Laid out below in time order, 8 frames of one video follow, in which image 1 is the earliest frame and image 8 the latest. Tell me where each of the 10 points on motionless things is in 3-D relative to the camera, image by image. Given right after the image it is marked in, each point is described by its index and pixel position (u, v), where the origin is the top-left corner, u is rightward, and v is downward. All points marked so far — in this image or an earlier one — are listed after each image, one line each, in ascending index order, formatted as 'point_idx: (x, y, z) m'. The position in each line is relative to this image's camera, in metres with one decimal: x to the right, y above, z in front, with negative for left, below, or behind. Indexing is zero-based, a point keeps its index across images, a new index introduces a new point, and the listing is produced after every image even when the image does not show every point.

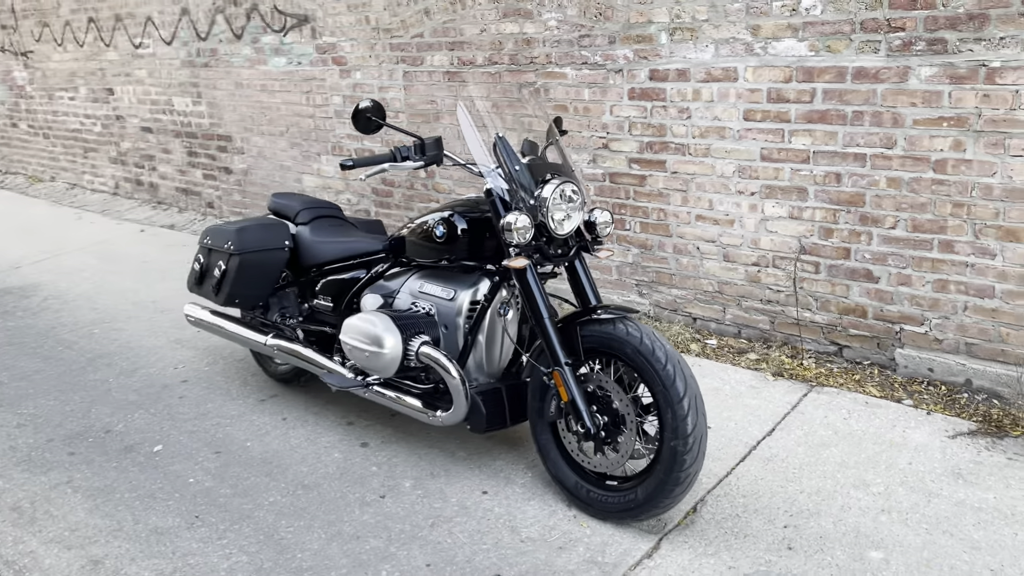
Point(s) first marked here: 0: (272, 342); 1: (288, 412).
0: (-1.0, -0.2, +3.7) m
1: (-1.0, -0.5, +3.8) m
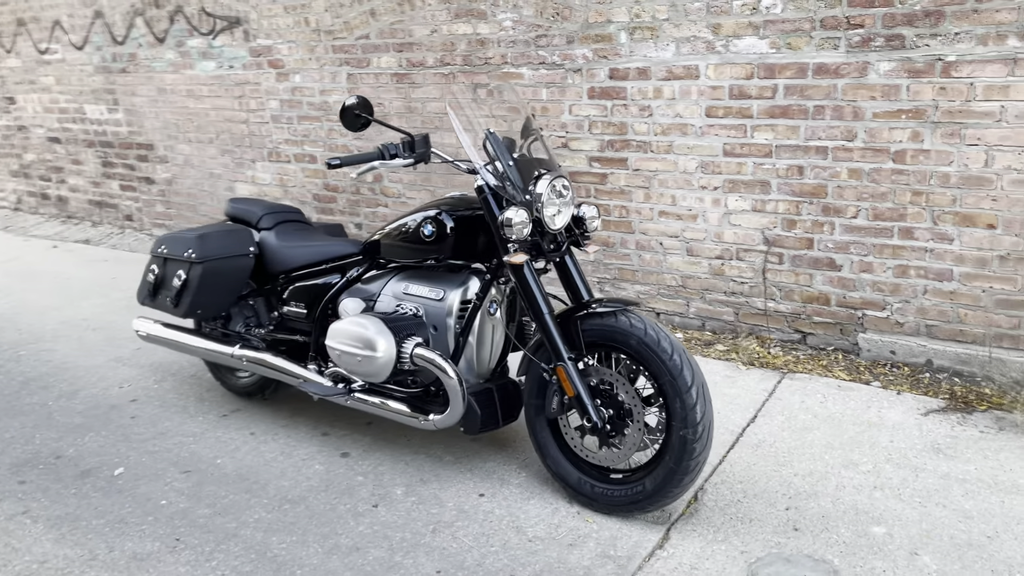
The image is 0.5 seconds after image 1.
0: (-1.1, -0.3, +3.5) m
1: (-1.1, -0.6, +3.7) m
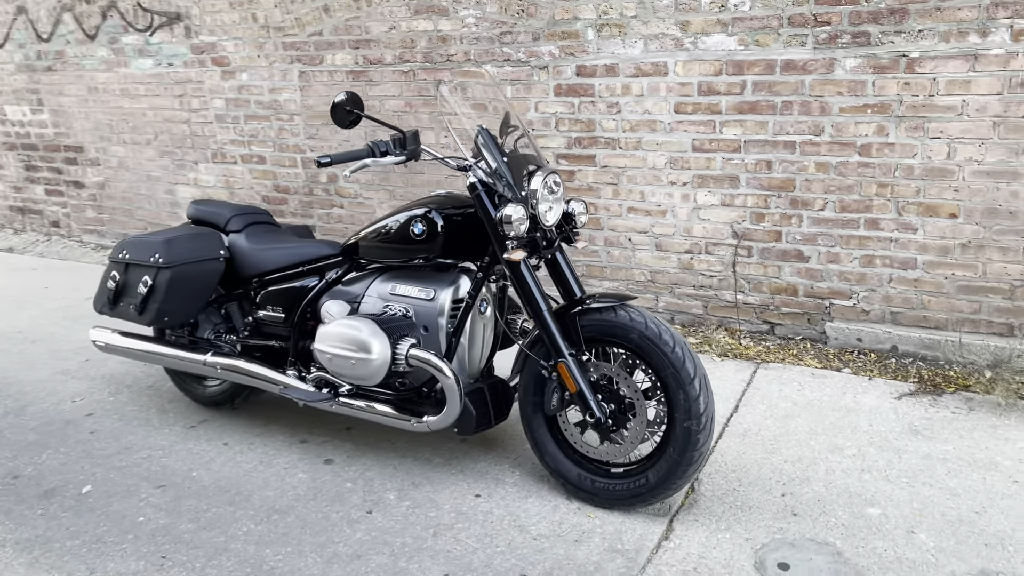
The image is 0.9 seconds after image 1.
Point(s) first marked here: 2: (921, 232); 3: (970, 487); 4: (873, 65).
0: (-1.1, -0.3, +3.4) m
1: (-1.1, -0.6, +3.6) m
2: (+1.6, +0.2, +3.5) m
3: (+1.5, -0.6, +2.8) m
4: (+1.4, +0.9, +3.4) m
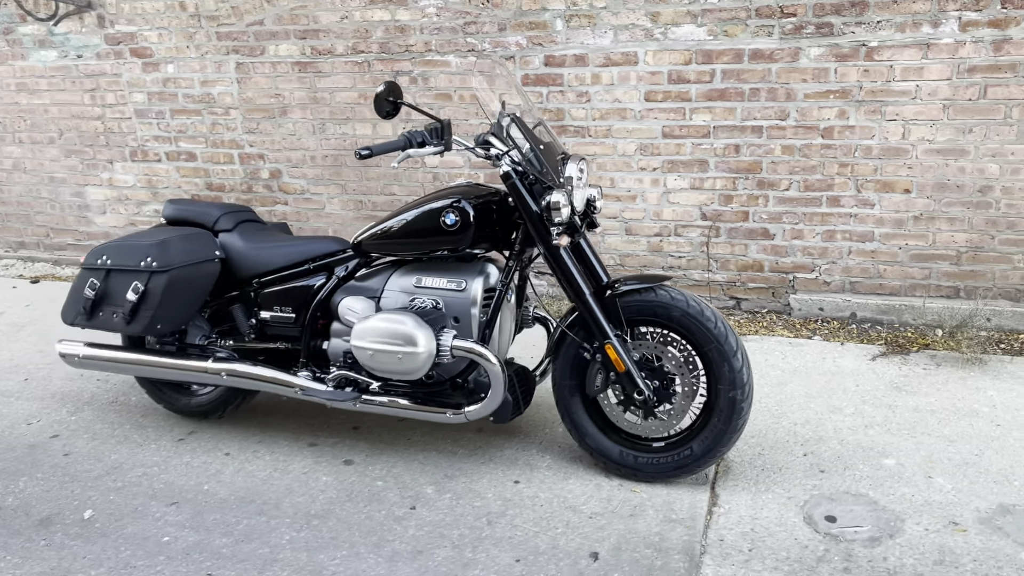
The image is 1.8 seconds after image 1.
0: (-1.1, -0.3, +3.2) m
1: (-1.1, -0.6, +3.4) m
2: (+1.6, +0.4, +3.9) m
3: (+1.6, -0.5, +3.1) m
4: (+1.4, +1.0, +3.7) m
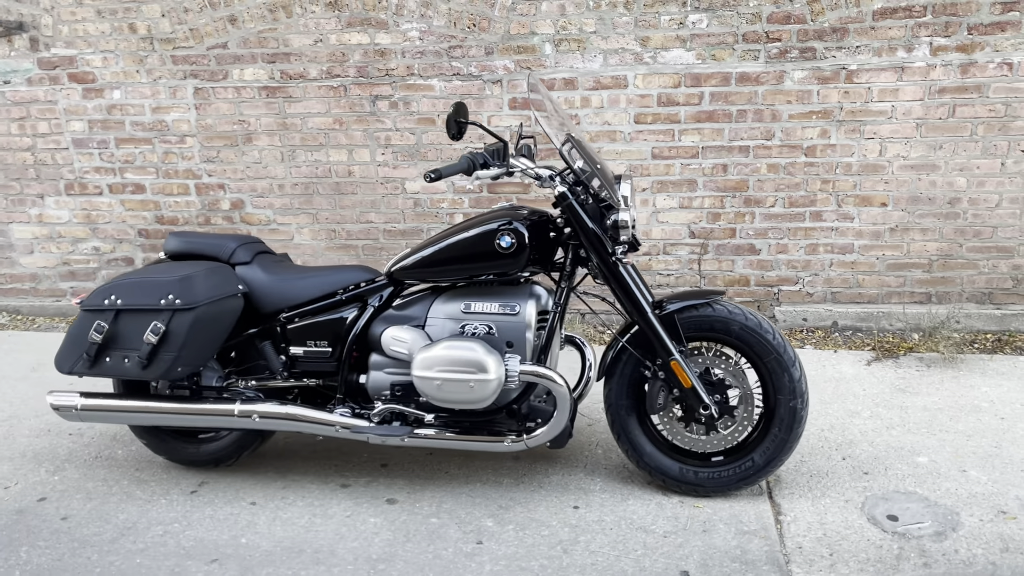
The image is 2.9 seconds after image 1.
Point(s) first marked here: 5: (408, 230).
0: (-0.9, -0.4, +3.0) m
1: (-0.9, -0.7, +3.1) m
2: (+1.6, +0.3, +4.1) m
3: (+1.8, -0.5, +3.4) m
4: (+1.4, +0.9, +3.9) m
5: (-0.5, +0.3, +4.4) m
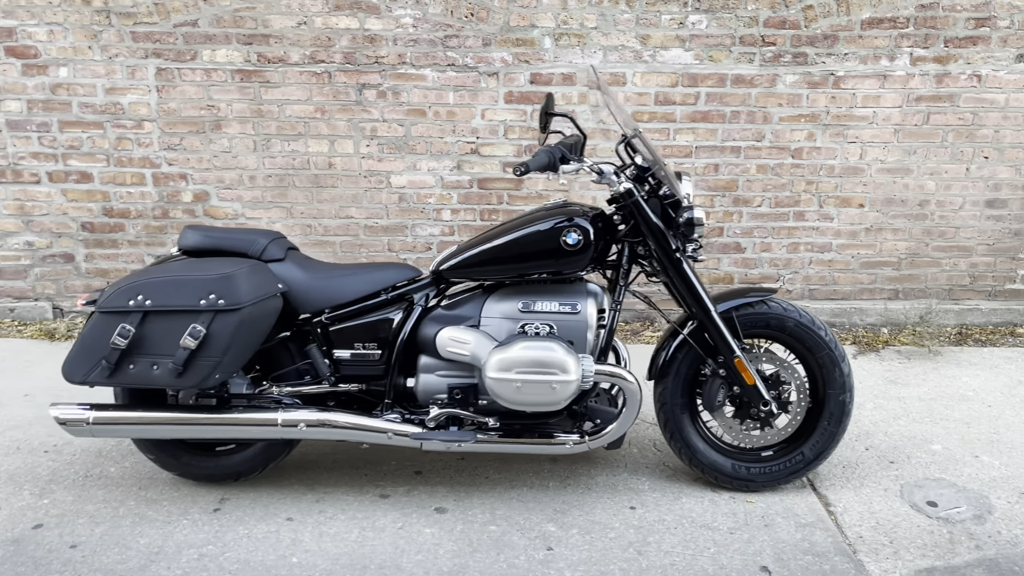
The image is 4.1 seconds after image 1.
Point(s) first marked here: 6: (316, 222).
0: (-0.7, -0.4, +2.8) m
1: (-0.8, -0.7, +2.9) m
2: (+1.6, +0.3, +4.3) m
3: (+1.9, -0.5, +3.6) m
4: (+1.4, +1.0, +4.1) m
5: (-0.6, +0.3, +4.3) m
6: (-1.0, +0.3, +4.3) m
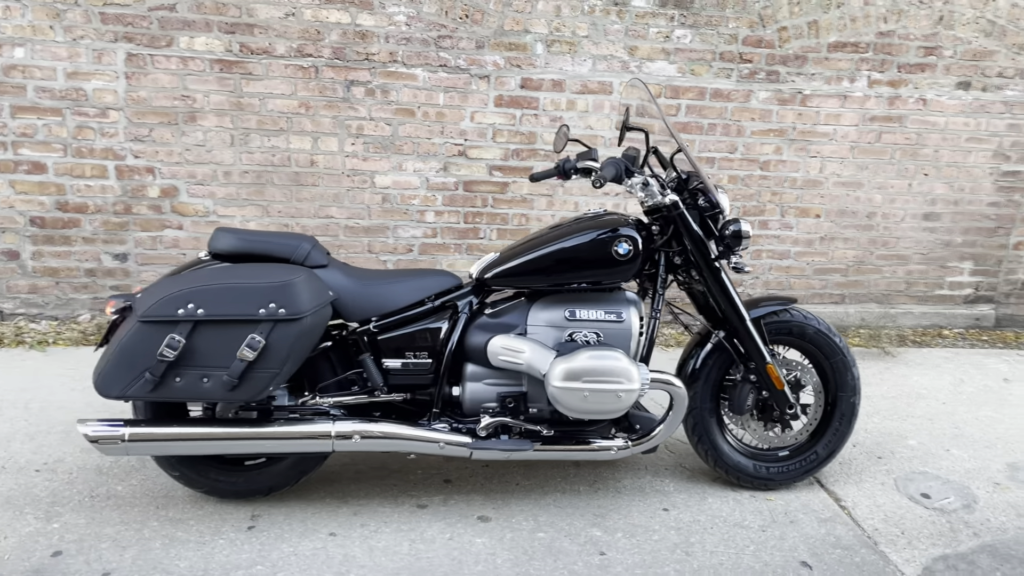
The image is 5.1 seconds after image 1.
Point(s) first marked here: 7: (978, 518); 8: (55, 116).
0: (-0.5, -0.4, +2.7) m
1: (-0.6, -0.8, +2.8) m
2: (+1.5, +0.3, +4.5) m
3: (+1.9, -0.6, +3.9) m
4: (+1.3, +0.9, +4.3) m
5: (-0.7, +0.3, +4.2) m
6: (-1.0, +0.3, +4.1) m
7: (+1.7, -0.8, +3.1) m
8: (-2.0, +0.7, +3.8) m
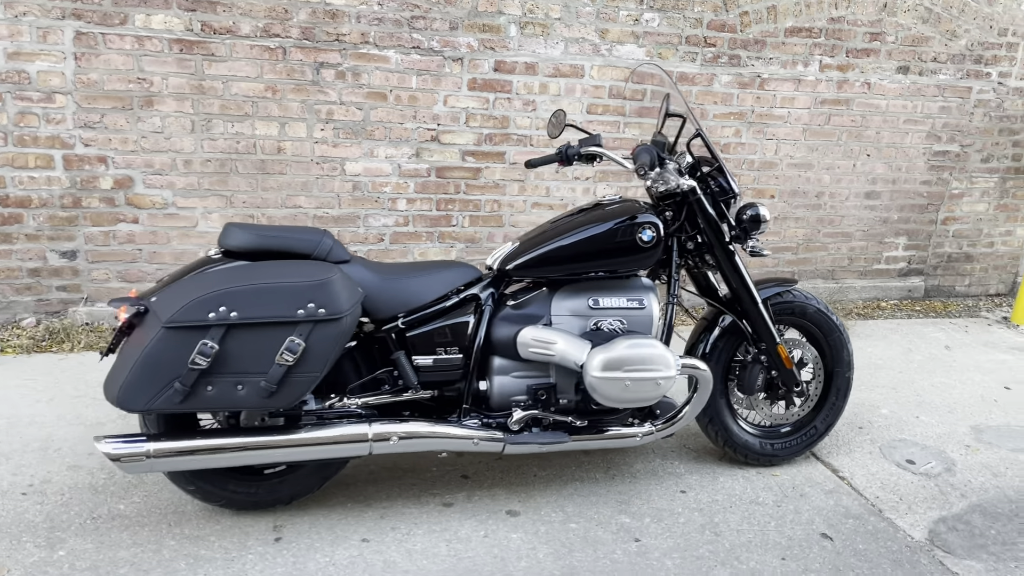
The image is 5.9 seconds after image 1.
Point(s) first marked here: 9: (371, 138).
0: (-0.4, -0.4, +2.6) m
1: (-0.5, -0.7, +2.7) m
2: (+1.3, +0.4, +4.7) m
3: (+1.8, -0.4, +4.1) m
4: (+1.1, +1.0, +4.4) m
5: (-0.8, +0.3, +4.0) m
6: (-1.1, +0.3, +3.9) m
7: (+1.7, -0.7, +3.3) m
8: (-2.0, +0.7, +3.4) m
9: (-0.6, +0.7, +3.9) m
